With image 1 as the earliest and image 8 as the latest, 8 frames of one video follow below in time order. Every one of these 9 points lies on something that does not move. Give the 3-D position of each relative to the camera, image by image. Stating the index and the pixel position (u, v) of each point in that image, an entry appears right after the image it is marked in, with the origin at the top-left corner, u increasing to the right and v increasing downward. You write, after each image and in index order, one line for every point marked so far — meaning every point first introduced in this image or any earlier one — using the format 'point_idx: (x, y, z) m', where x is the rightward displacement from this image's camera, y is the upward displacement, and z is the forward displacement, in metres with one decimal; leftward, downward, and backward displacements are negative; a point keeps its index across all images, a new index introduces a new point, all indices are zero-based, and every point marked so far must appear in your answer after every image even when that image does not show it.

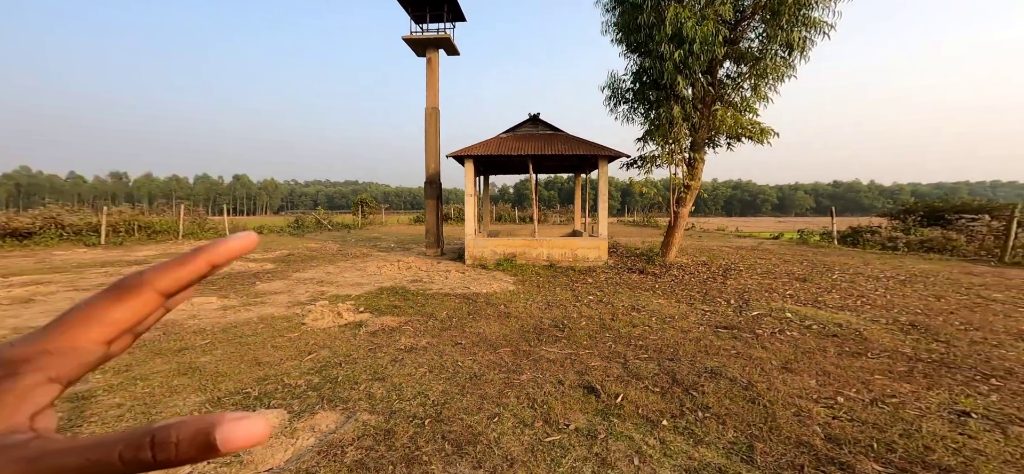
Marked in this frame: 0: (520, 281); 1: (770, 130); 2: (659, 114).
0: (+0.1, -0.9, +7.5) m
1: (+5.2, +2.1, +7.8) m
2: (+3.4, +2.8, +8.8) m
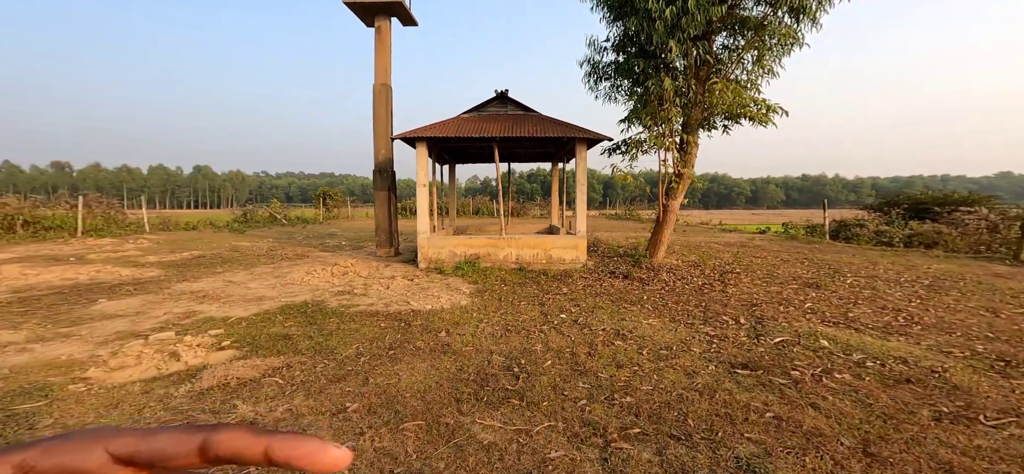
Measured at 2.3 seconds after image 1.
0: (-0.6, -0.8, +5.9) m
1: (+4.4, +2.1, +6.5) m
2: (+2.5, +2.8, +7.4) m
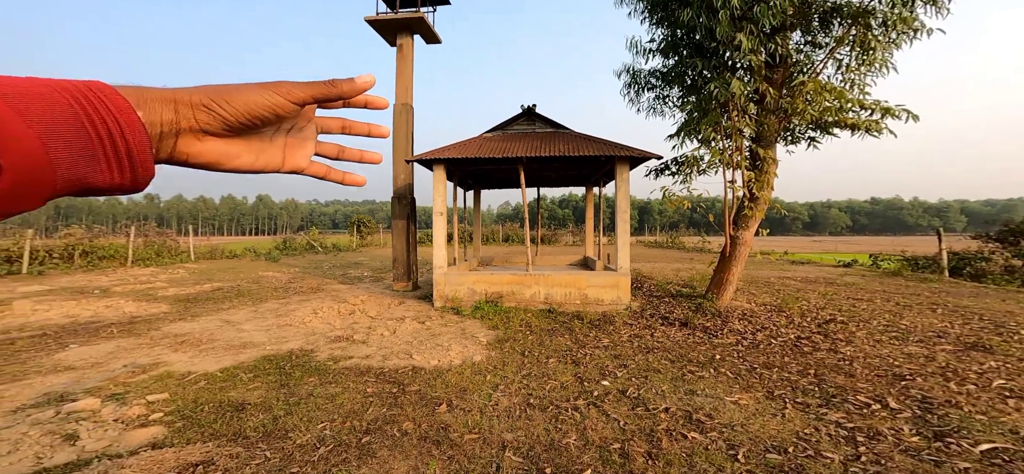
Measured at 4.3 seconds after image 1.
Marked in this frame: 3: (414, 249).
0: (-0.2, -1.3, +4.8) m
1: (+4.8, +1.7, +5.0) m
2: (+3.1, +2.3, +6.2) m
3: (-2.0, -0.2, +8.1) m
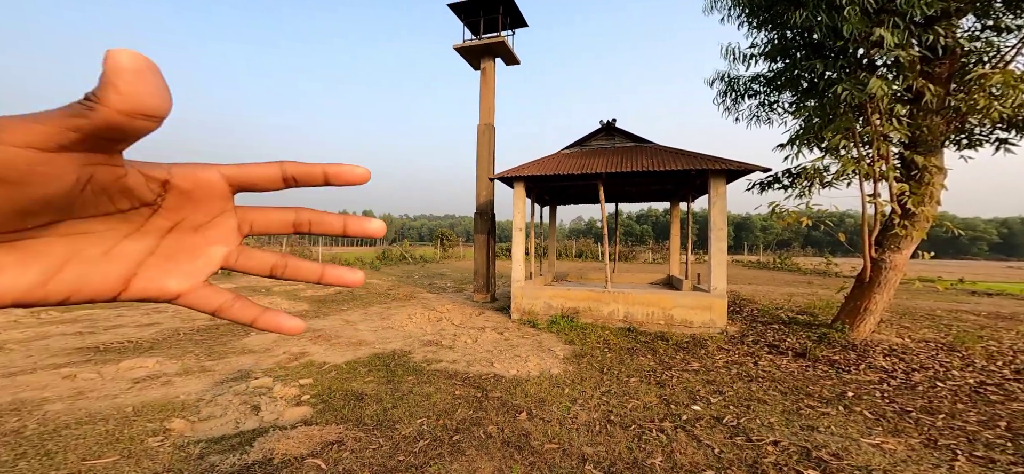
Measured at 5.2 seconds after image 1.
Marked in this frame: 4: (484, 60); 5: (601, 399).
0: (+0.7, -1.5, +4.9) m
1: (+5.7, +1.4, +4.3) m
2: (+4.3, +2.0, +5.8) m
3: (-0.4, -0.5, +8.5) m
4: (-0.7, +4.3, +9.6) m
5: (+0.9, -1.5, +3.7) m
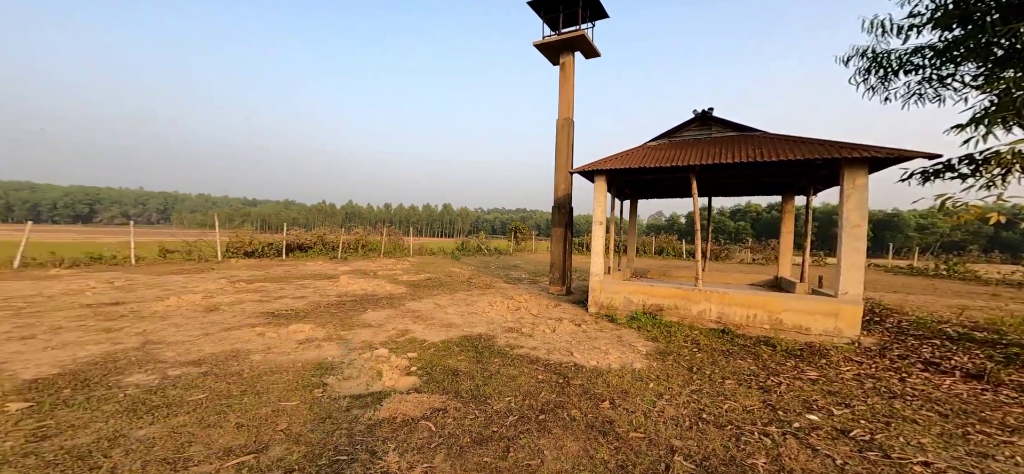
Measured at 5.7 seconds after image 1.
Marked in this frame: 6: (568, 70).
0: (+1.7, -1.4, +4.8) m
1: (+6.6, +1.3, +3.3) m
2: (+5.4, +2.0, +5.1) m
3: (+1.2, -0.4, +8.6) m
4: (+1.3, +4.4, +9.6) m
5: (+1.6, -1.5, +3.7) m
6: (+1.3, +4.0, +9.5) m
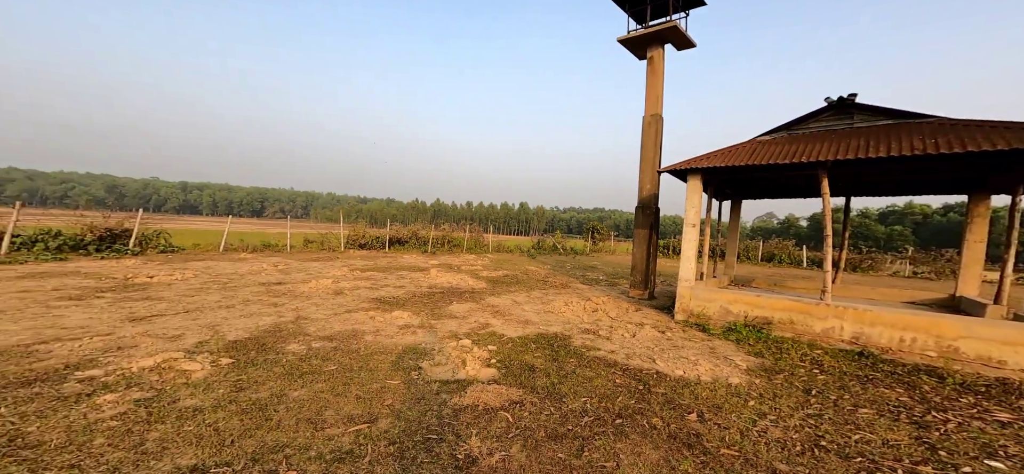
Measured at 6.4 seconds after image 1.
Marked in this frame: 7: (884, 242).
0: (+2.7, -1.5, +4.3) m
1: (+7.3, +1.1, +2.0) m
2: (+6.5, +1.8, +3.9) m
3: (+2.9, -0.4, +8.1) m
4: (+3.3, +4.4, +9.1) m
5: (+2.4, -1.5, +3.2) m
6: (+3.3, +4.0, +9.0) m
7: (+17.4, -0.3, +19.9) m
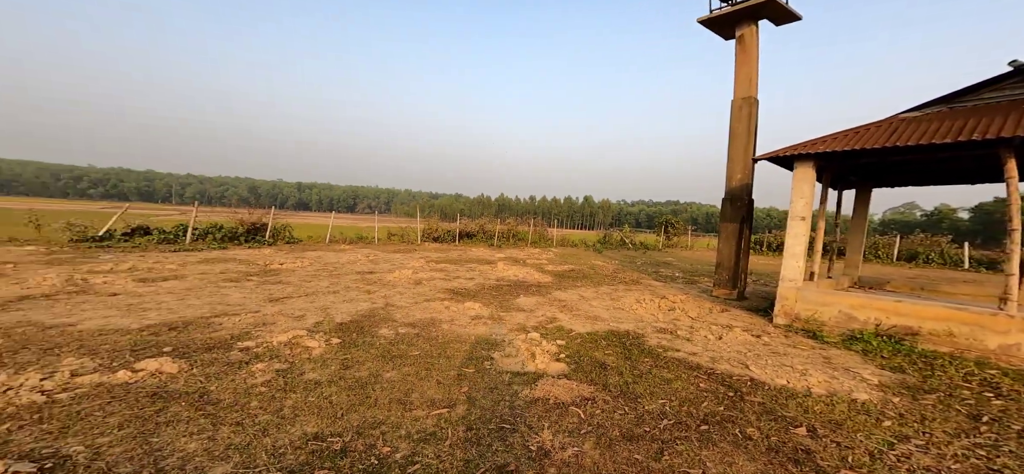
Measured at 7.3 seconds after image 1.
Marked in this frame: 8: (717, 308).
0: (+3.6, -1.4, +3.8) m
1: (+7.9, +1.1, +0.7) m
2: (+7.3, +1.8, +2.7) m
3: (+4.4, -0.3, +7.4) m
4: (+4.9, +4.5, +8.3) m
5: (+3.2, -1.5, +2.7) m
6: (+5.0, +4.1, +8.2) m
7: (+20.6, -0.1, +16.9) m
8: (+3.6, -1.2, +6.7) m
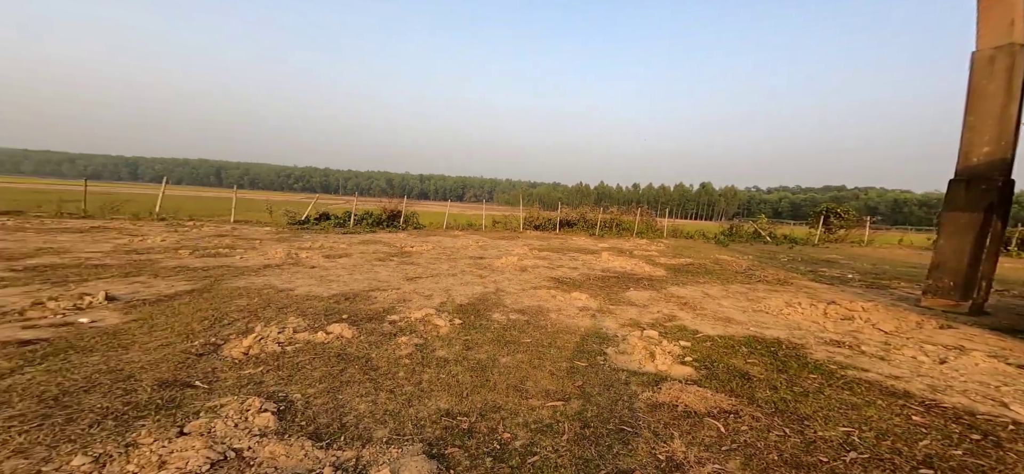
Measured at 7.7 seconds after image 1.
0: (+5.2, -1.4, +2.1) m
1: (+8.6, +0.9, -2.0) m
2: (+8.6, +1.7, +0.1) m
3: (+6.8, -0.3, +5.4) m
4: (+7.7, +4.6, +6.0) m
5: (+4.5, -1.5, +1.2) m
6: (+7.7, +4.1, +5.9) m
7: (+24.8, -0.2, +10.8) m
8: (+5.9, -1.1, +5.0) m
